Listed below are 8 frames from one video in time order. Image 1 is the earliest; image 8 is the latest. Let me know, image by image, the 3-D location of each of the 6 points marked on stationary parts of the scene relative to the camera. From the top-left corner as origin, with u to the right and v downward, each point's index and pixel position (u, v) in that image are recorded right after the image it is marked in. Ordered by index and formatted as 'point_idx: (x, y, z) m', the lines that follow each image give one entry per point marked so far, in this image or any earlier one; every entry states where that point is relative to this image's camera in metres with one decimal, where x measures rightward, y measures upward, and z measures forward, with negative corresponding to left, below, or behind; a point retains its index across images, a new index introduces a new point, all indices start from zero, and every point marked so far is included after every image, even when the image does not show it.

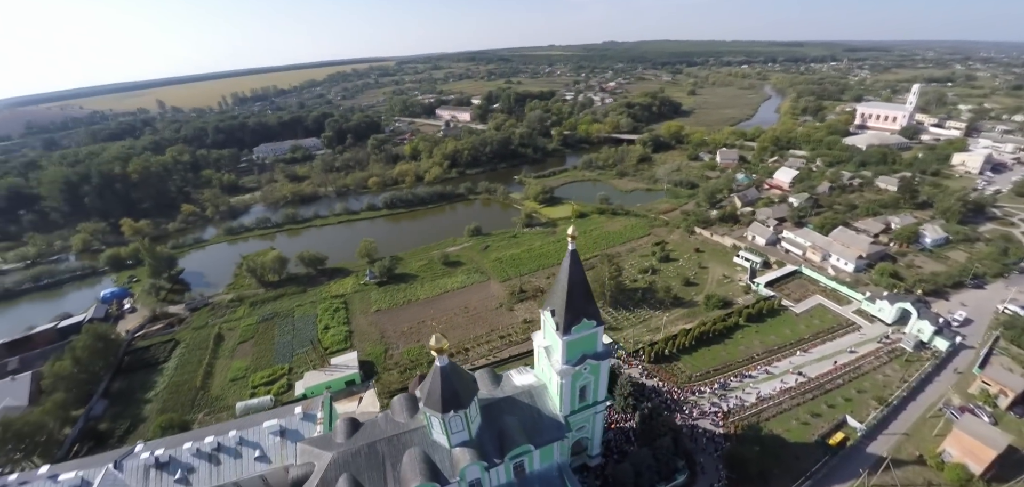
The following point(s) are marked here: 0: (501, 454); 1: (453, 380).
0: (-0.6, -8.2, +16.2) m
1: (-2.2, -5.0, +15.6) m
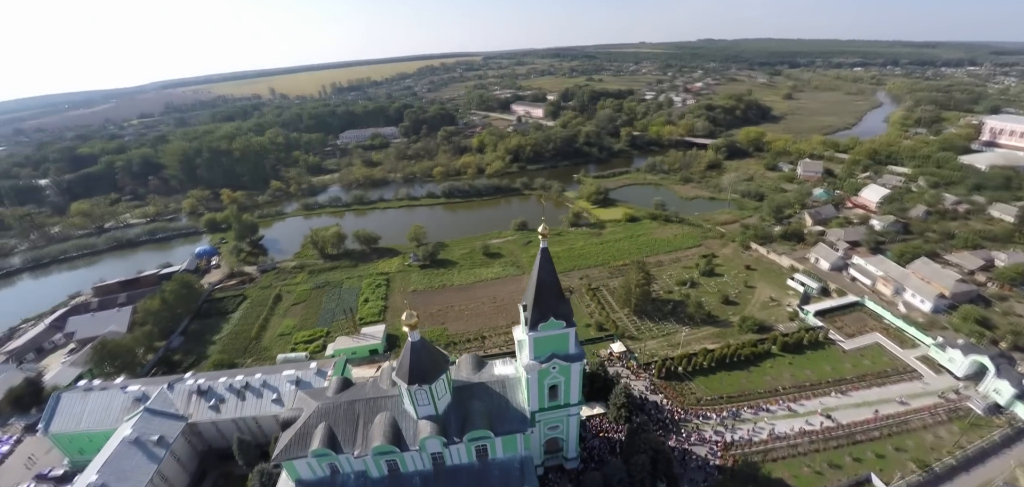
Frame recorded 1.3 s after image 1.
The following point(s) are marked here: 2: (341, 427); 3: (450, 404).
0: (-2.2, -7.7, +16.6) m
1: (-3.5, -4.4, +16.2) m
2: (-7.4, -7.7, +17.4) m
3: (-2.7, -6.9, +17.4) m
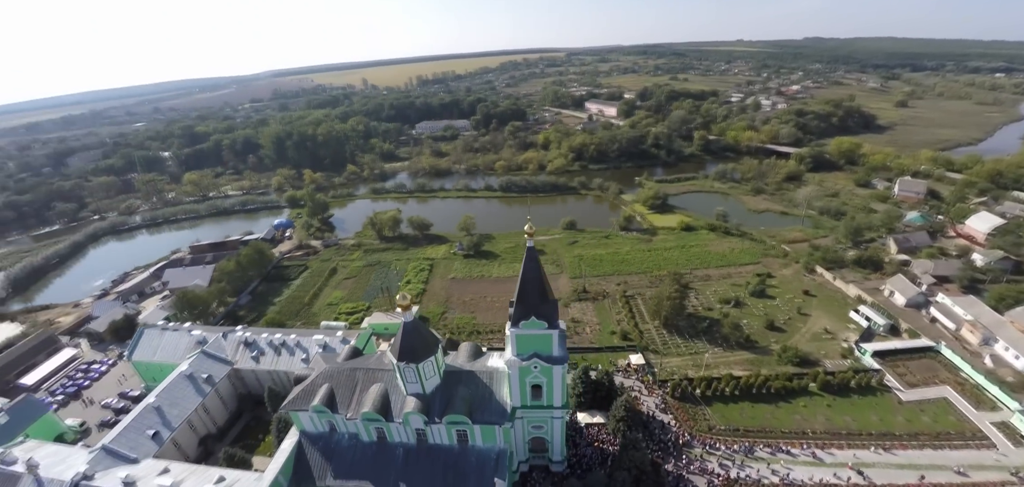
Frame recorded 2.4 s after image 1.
0: (-3.0, -7.3, +17.2) m
1: (-4.1, -3.8, +17.0) m
2: (-8.1, -6.8, +18.9) m
3: (-3.3, -6.4, +18.1) m
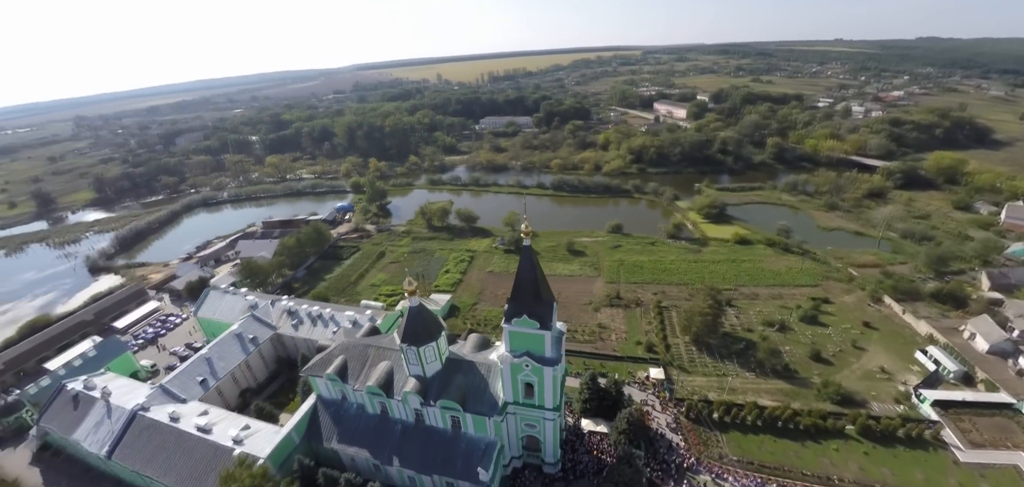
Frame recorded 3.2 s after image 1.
0: (-3.4, -6.9, +17.9) m
1: (-4.2, -3.4, +17.8) m
2: (-8.0, -6.0, +20.3) m
3: (-3.4, -6.0, +18.8) m
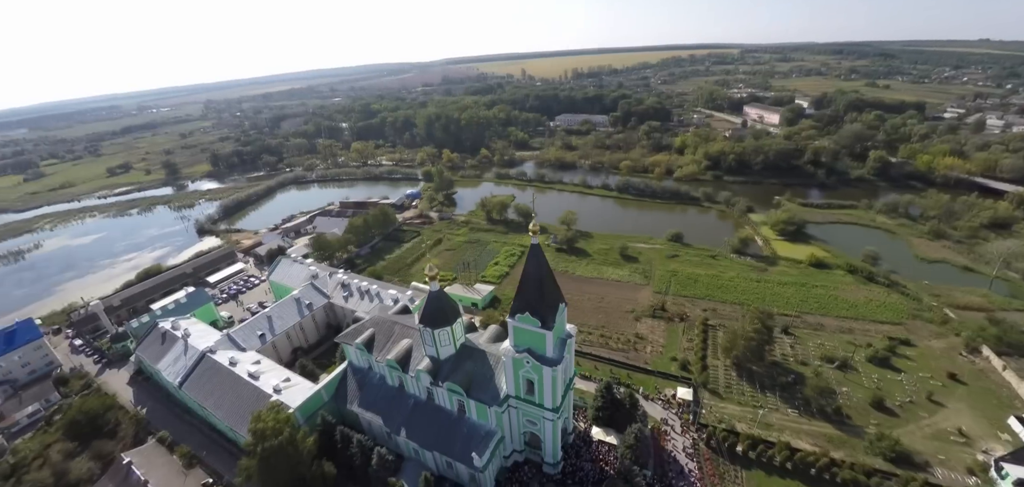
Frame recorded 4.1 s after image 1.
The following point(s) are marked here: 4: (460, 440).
0: (-3.1, -6.4, +18.7) m
1: (-3.6, -2.8, +18.7) m
2: (-7.2, -5.1, +21.9) m
3: (-3.0, -5.5, +19.6) m
4: (-2.4, -9.0, +18.4) m
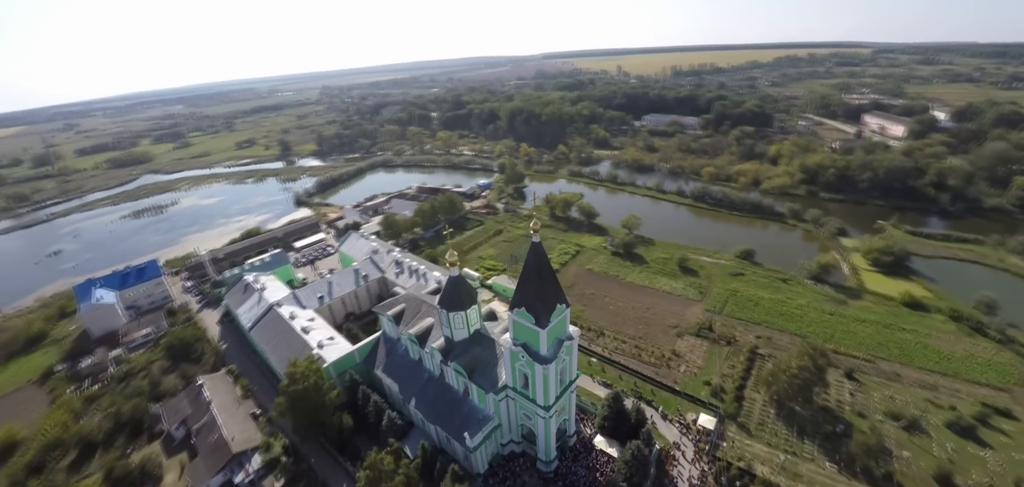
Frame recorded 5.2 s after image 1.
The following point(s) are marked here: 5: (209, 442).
0: (-2.9, -5.9, +19.8) m
1: (-3.0, -2.2, +19.8) m
2: (-6.1, -4.1, +23.6) m
3: (-2.5, -5.0, +20.6) m
4: (-2.5, -8.6, +19.4) m
5: (-14.8, -9.7, +19.6) m
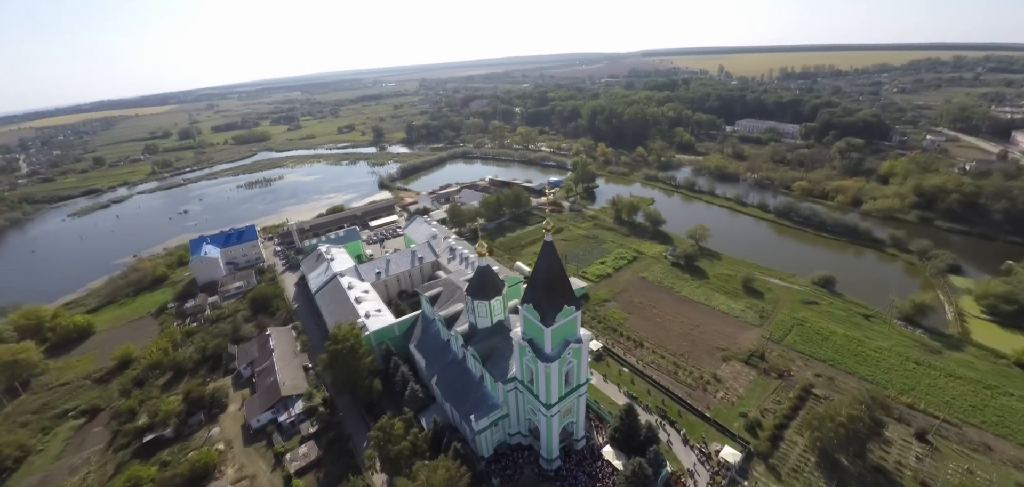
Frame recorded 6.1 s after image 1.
0: (-2.1, -5.4, +20.7) m
1: (-1.8, -1.8, +20.7) m
2: (-4.3, -3.3, +25.1) m
3: (-1.4, -4.6, +21.4) m
4: (-2.1, -8.1, +20.3) m
5: (-14.1, -8.0, +22.9) m
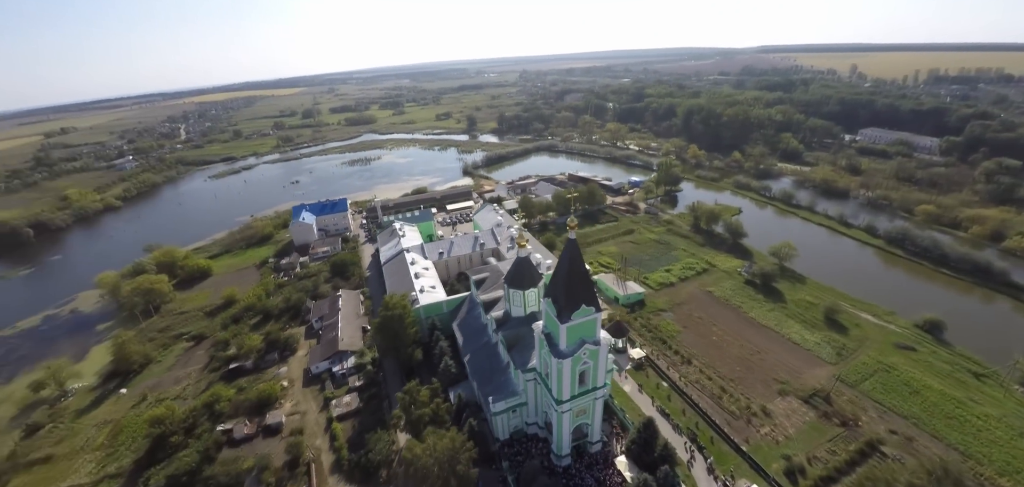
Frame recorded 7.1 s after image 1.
0: (-0.6, -5.0, +21.7) m
1: (+0.1, -1.4, +21.5) m
2: (-1.6, -2.6, +26.4) m
3: (+0.3, -4.2, +22.2) m
4: (-1.0, -7.7, +21.4) m
5: (-12.1, -6.1, +26.4) m
